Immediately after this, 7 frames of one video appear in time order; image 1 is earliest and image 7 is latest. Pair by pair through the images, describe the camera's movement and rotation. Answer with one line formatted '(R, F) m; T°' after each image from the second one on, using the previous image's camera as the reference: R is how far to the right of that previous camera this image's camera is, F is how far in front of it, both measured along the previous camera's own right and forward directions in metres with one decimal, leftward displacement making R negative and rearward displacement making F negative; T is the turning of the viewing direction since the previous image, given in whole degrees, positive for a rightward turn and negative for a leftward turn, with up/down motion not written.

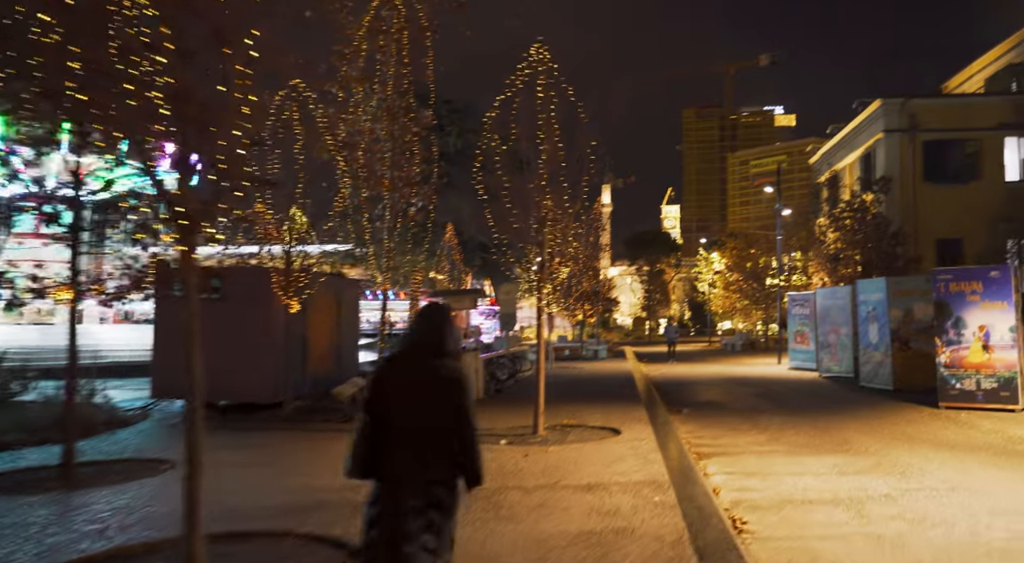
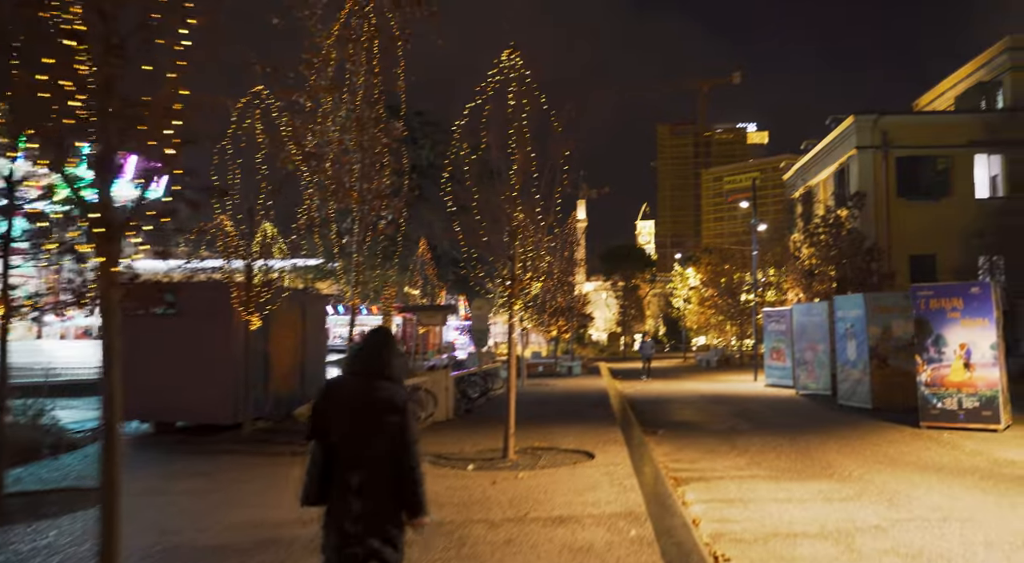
(+0.1, +0.5) m; +2°
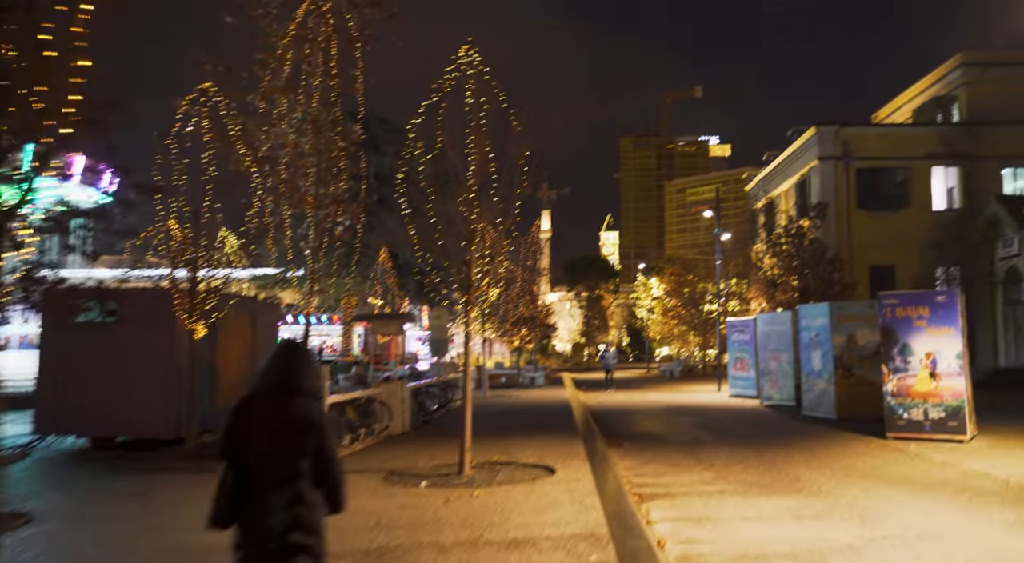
(+0.1, +0.5) m; +3°
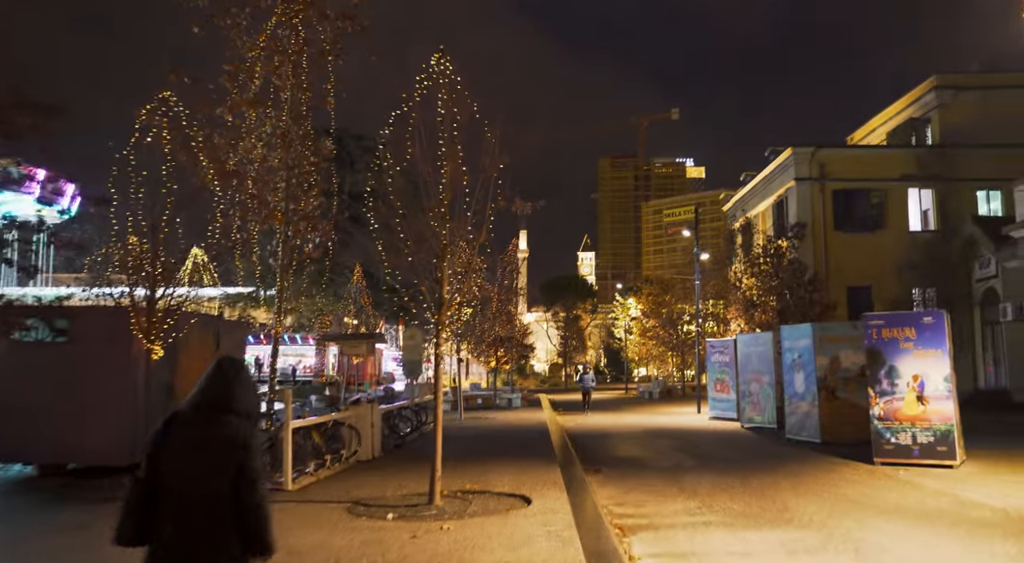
(0.0, +0.5) m; +2°
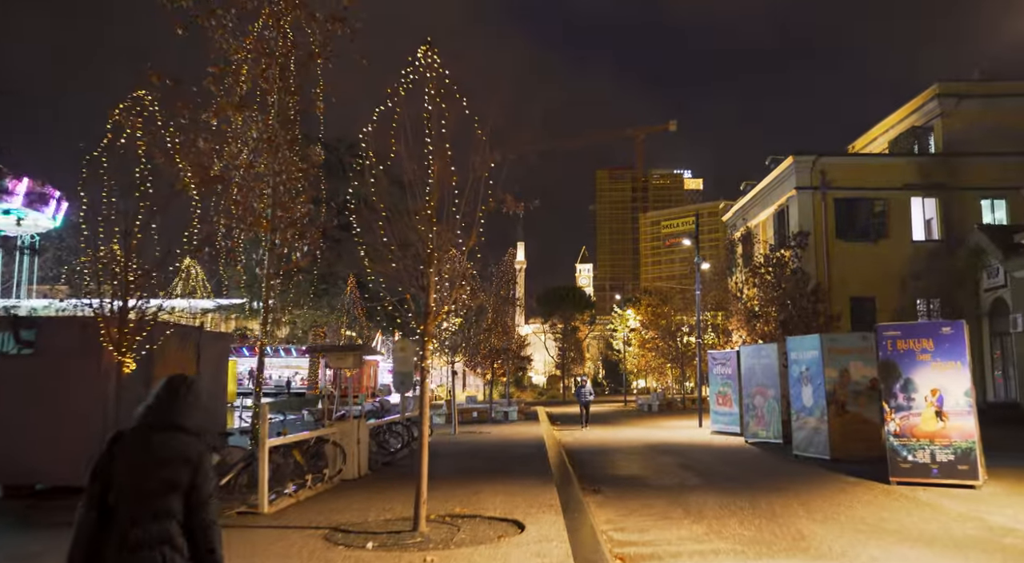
(+0.1, +0.7) m; 0°
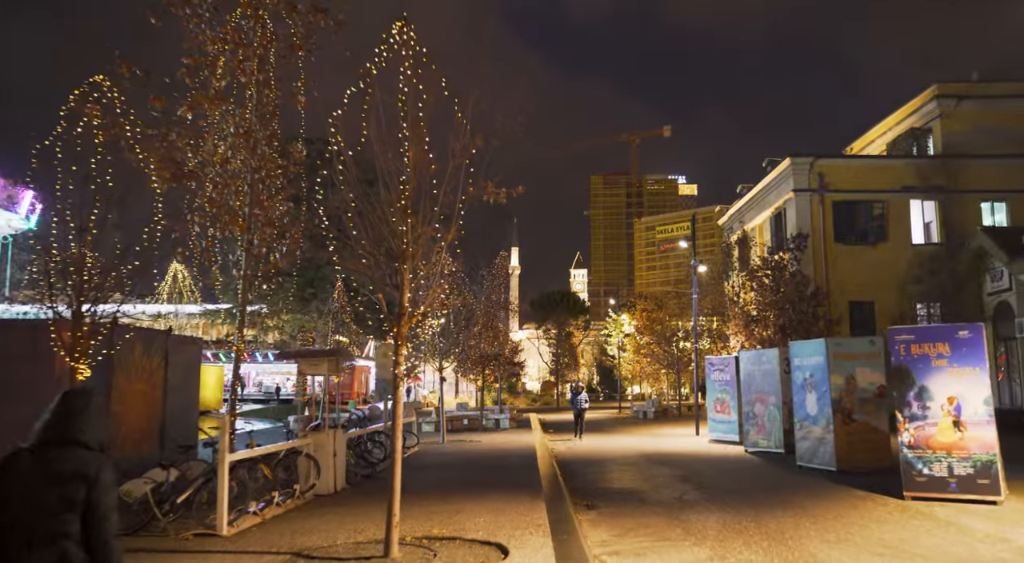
(+0.1, +0.8) m; 0°
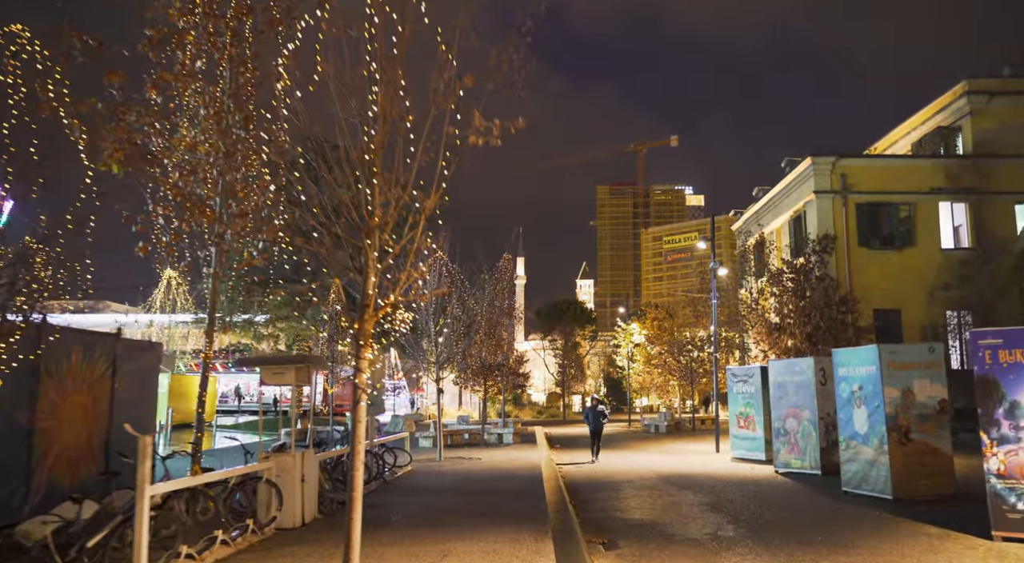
(+0.1, +1.8) m; 0°
